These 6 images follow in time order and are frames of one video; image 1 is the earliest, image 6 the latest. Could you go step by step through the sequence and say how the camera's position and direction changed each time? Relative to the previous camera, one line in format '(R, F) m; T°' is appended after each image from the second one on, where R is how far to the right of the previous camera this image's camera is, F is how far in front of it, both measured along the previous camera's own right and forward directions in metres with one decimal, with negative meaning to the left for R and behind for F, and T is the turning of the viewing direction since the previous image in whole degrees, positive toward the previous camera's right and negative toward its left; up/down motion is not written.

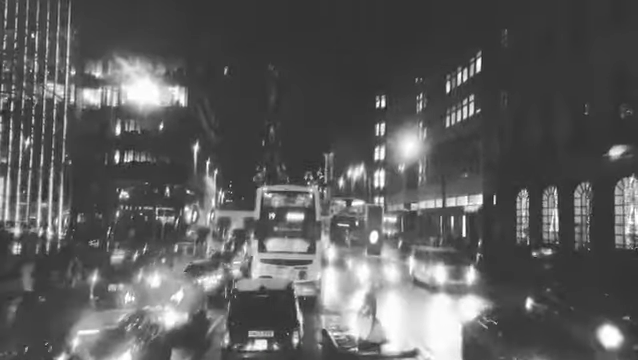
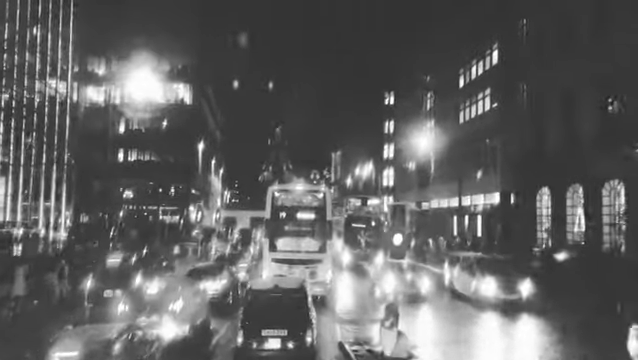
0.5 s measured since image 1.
(-0.2, +2.1) m; 0°
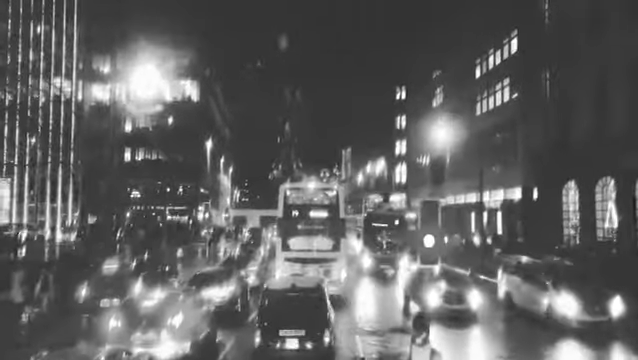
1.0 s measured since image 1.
(-0.2, +2.1) m; -1°
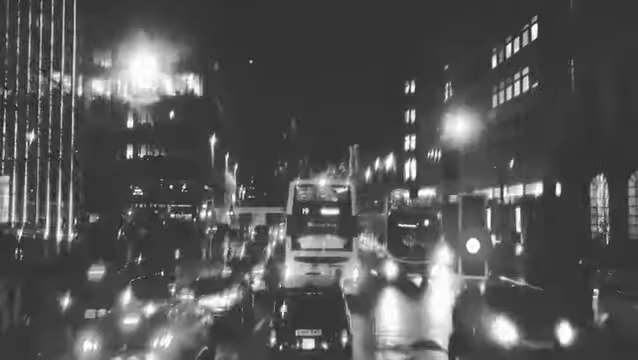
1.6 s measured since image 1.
(-0.2, +2.6) m; 0°
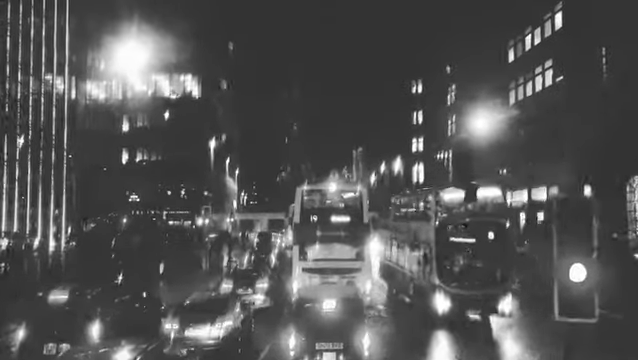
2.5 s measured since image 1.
(-0.2, +3.7) m; 0°
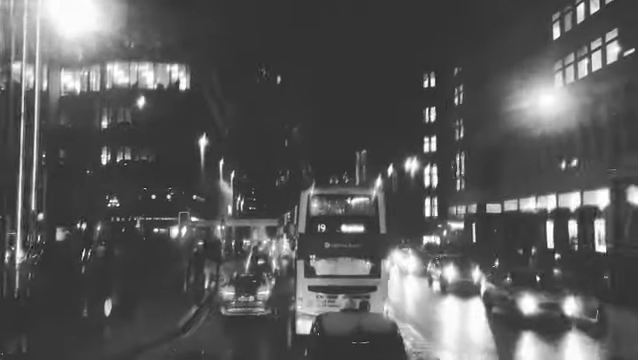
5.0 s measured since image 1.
(-0.4, +8.8) m; 0°
